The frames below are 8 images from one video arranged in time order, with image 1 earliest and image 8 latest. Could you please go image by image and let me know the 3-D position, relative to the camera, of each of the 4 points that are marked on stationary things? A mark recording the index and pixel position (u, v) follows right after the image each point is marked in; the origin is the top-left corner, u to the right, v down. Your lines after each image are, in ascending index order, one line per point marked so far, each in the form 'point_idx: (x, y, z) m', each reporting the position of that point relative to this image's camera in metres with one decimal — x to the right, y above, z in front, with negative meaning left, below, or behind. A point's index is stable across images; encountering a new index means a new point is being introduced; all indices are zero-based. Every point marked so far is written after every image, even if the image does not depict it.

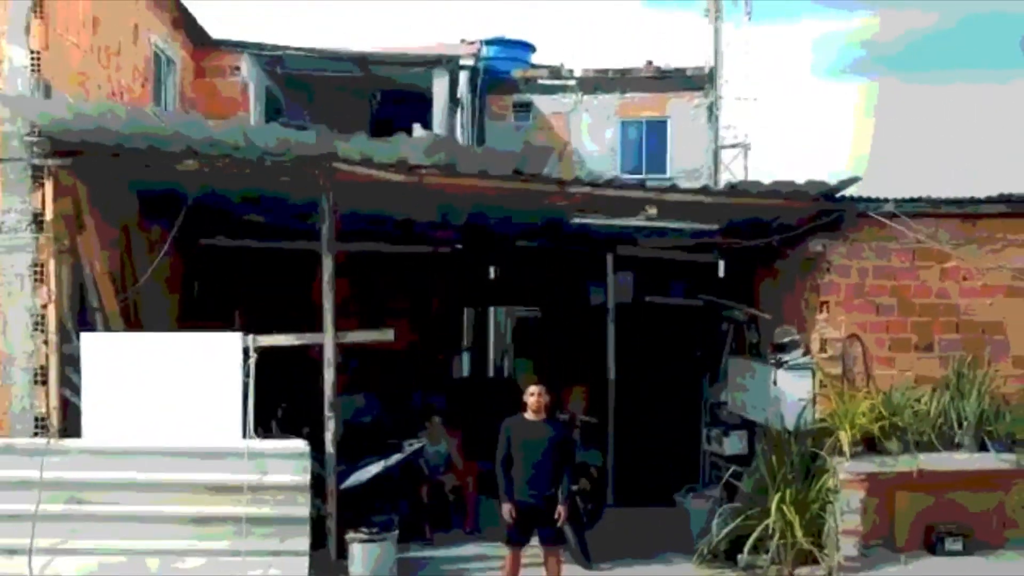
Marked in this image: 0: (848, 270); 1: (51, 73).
0: (+2.4, +0.1, +6.6) m
1: (-3.1, +1.4, +6.3) m
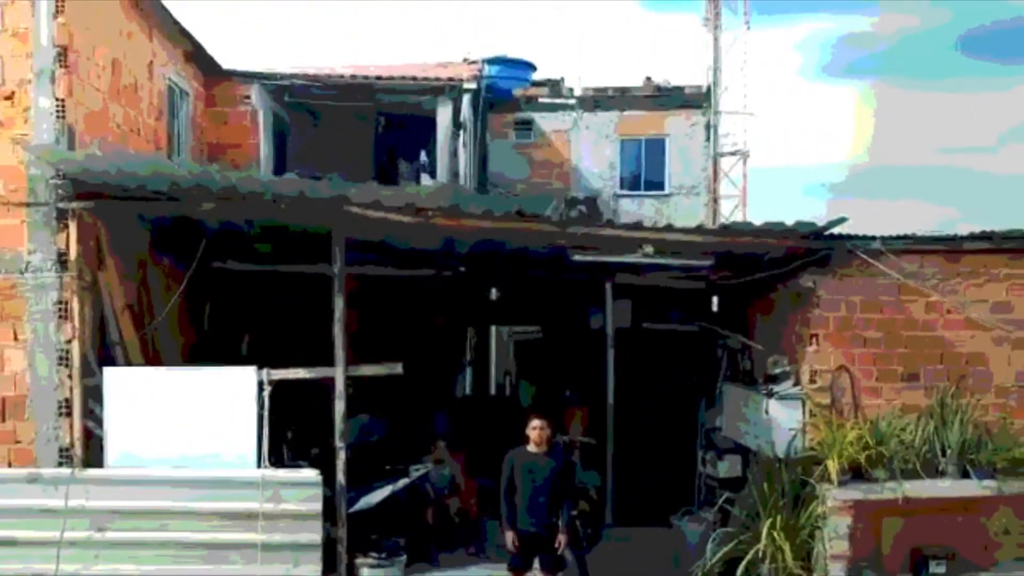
0: (+2.4, -0.1, +6.9) m
1: (-3.0, +1.2, +6.6) m
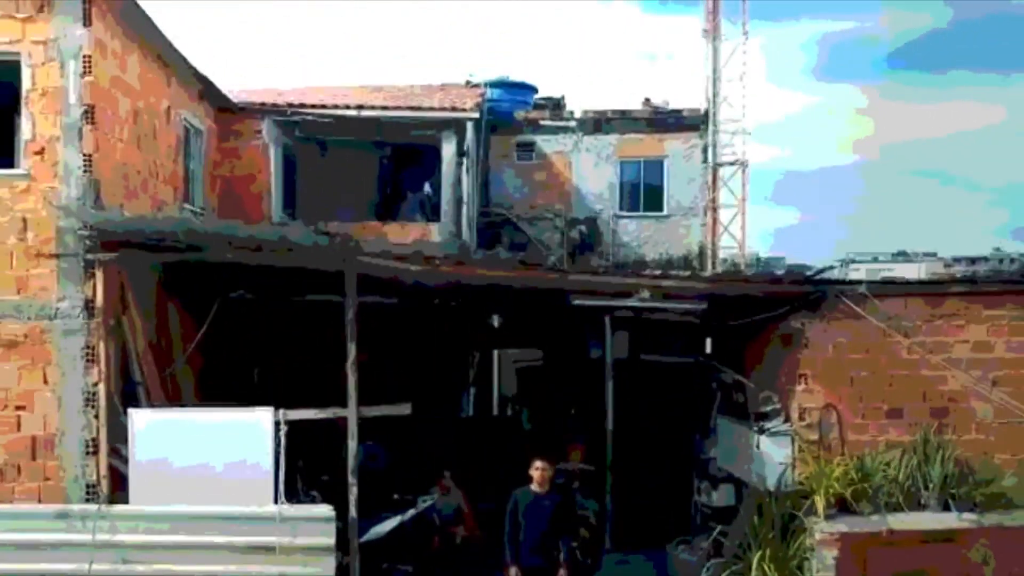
0: (+2.4, -0.4, +7.3) m
1: (-3.0, +0.8, +6.9) m
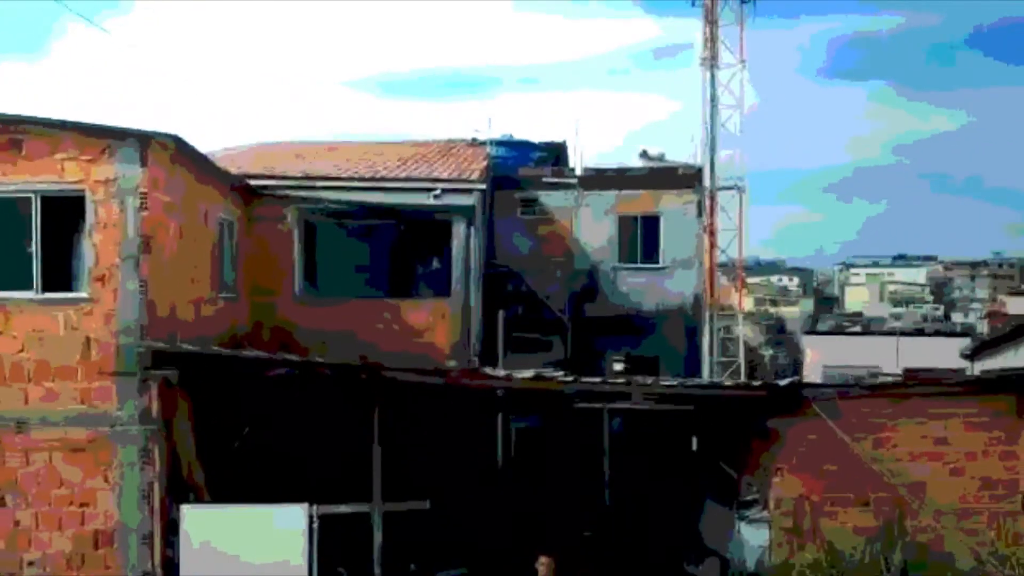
0: (+2.5, -1.3, +8.1) m
1: (-3.0, 0.0, +7.8) m
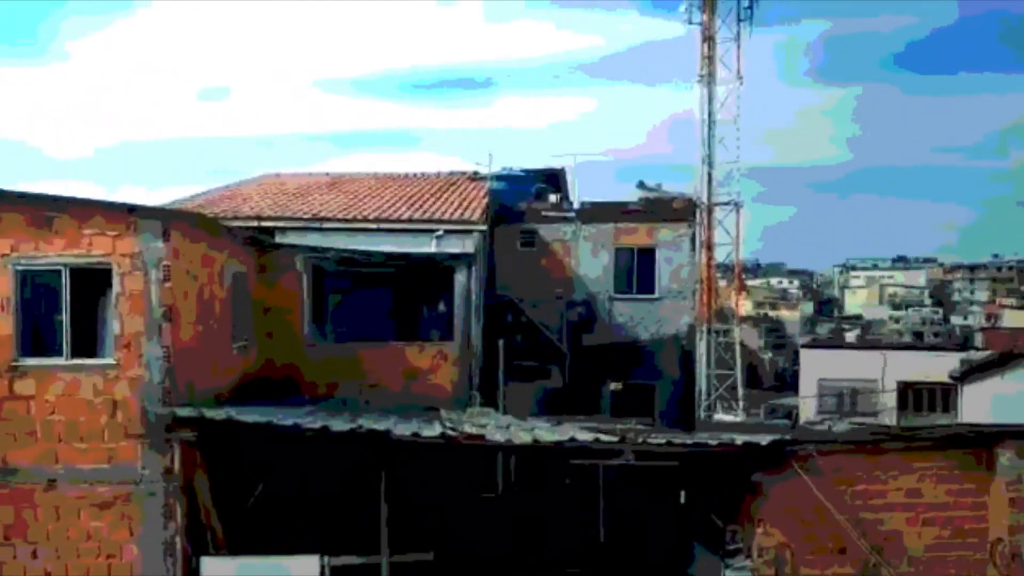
0: (+2.5, -1.9, +8.6) m
1: (-3.0, -0.6, +8.3) m
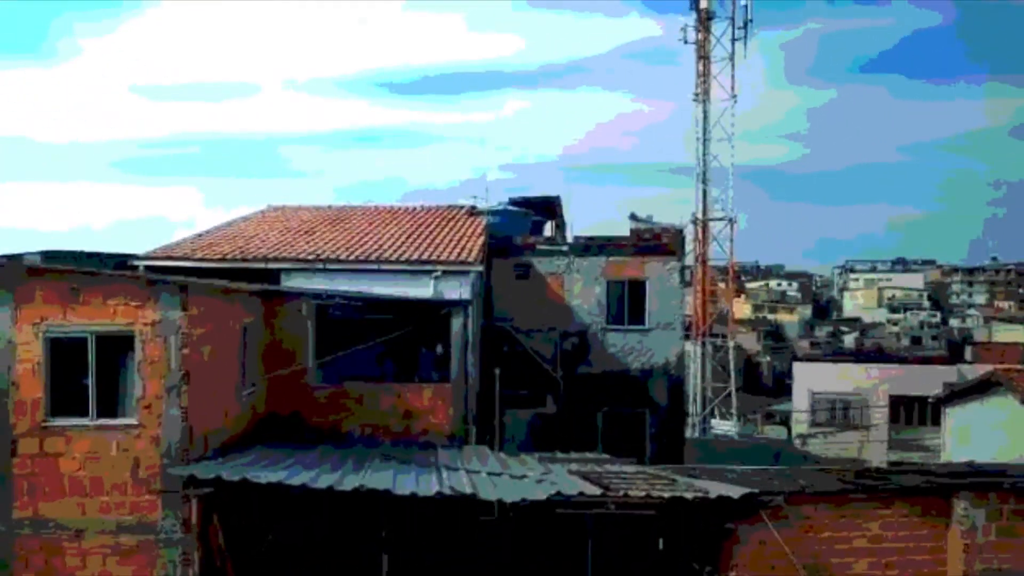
0: (+2.4, -2.5, +9.3) m
1: (-3.0, -1.2, +9.0) m
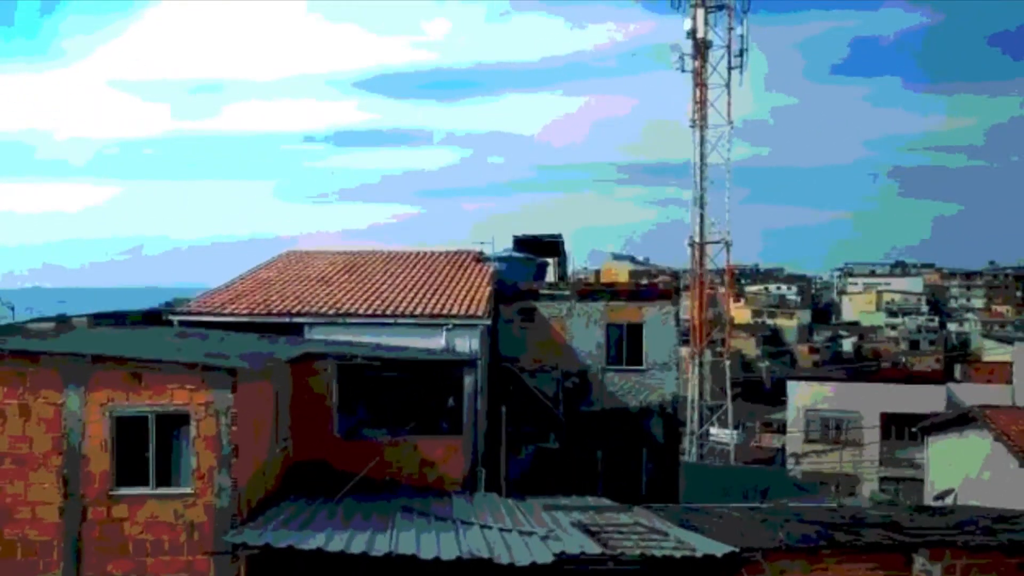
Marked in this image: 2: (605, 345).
0: (+2.5, -3.4, +10.5) m
1: (-2.9, -2.1, +10.2) m
2: (+1.9, -1.2, +19.7) m
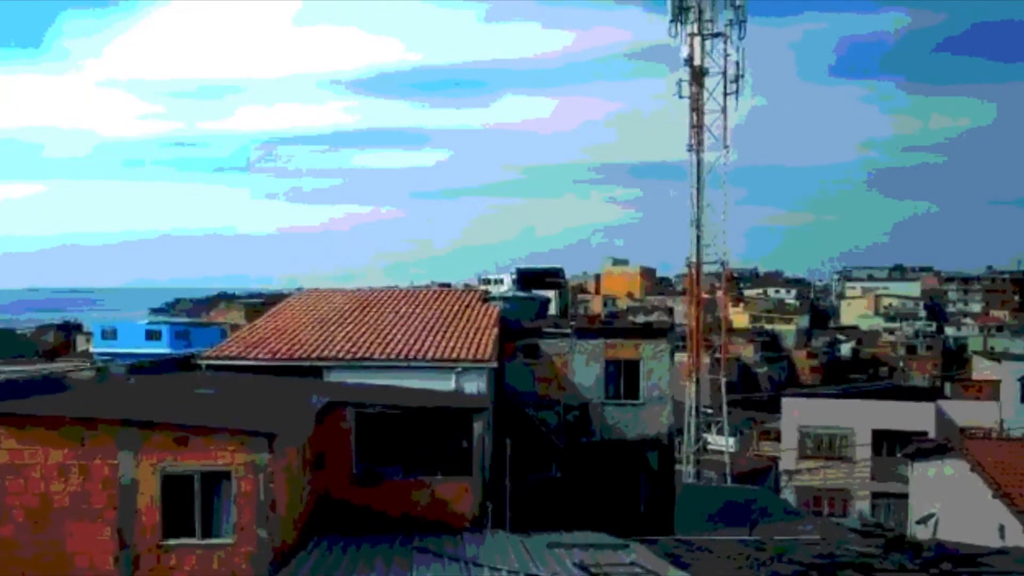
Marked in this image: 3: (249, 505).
0: (+2.6, -4.2, +11.6) m
1: (-2.8, -2.9, +11.3) m
2: (+2.0, -2.0, +20.8) m
3: (-3.1, -2.5, +11.1) m
